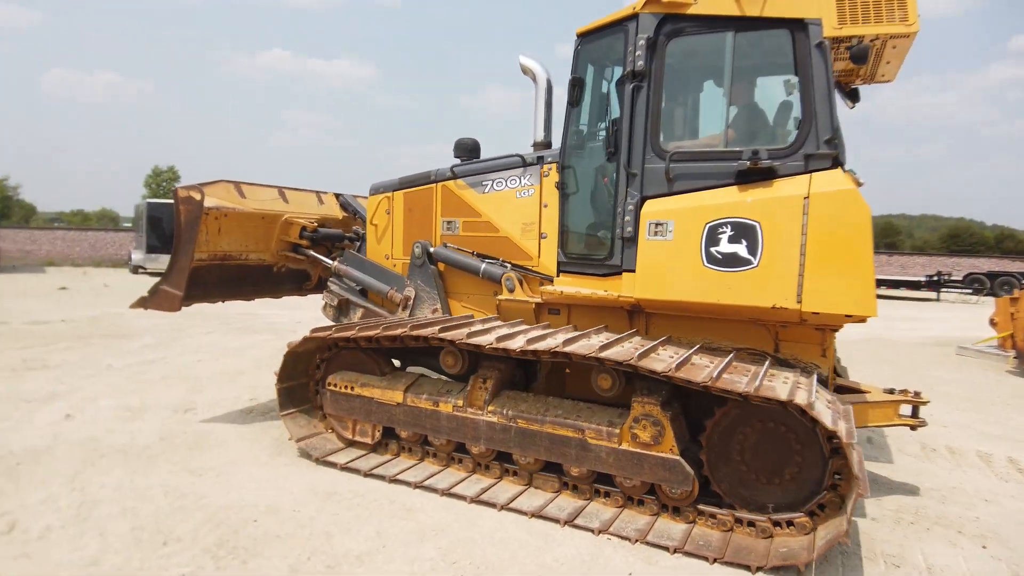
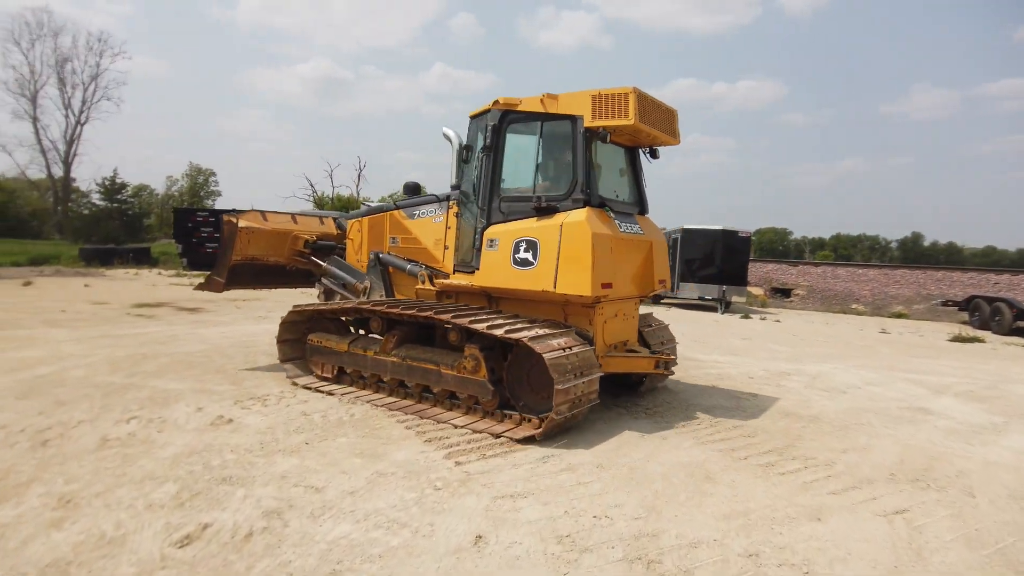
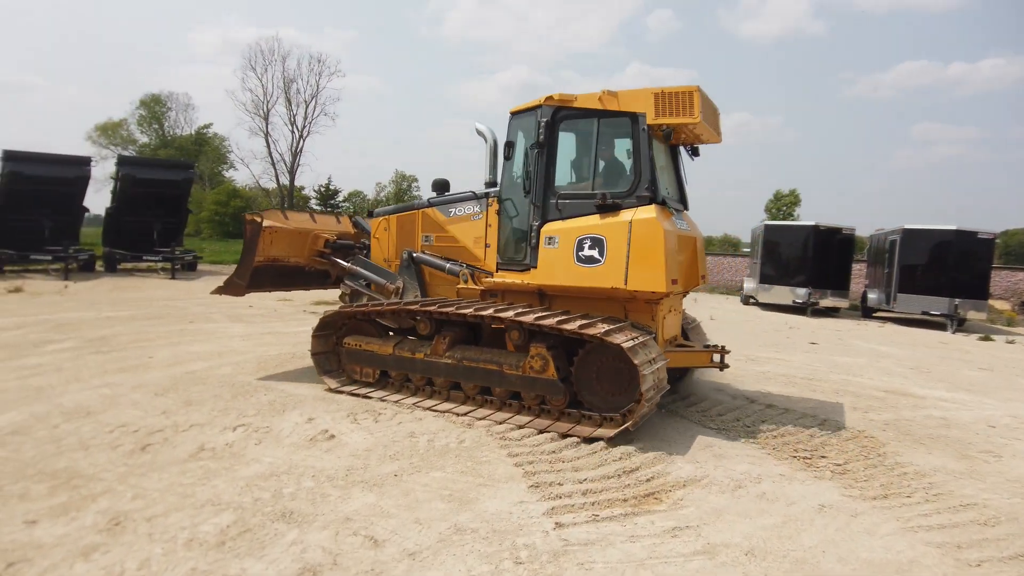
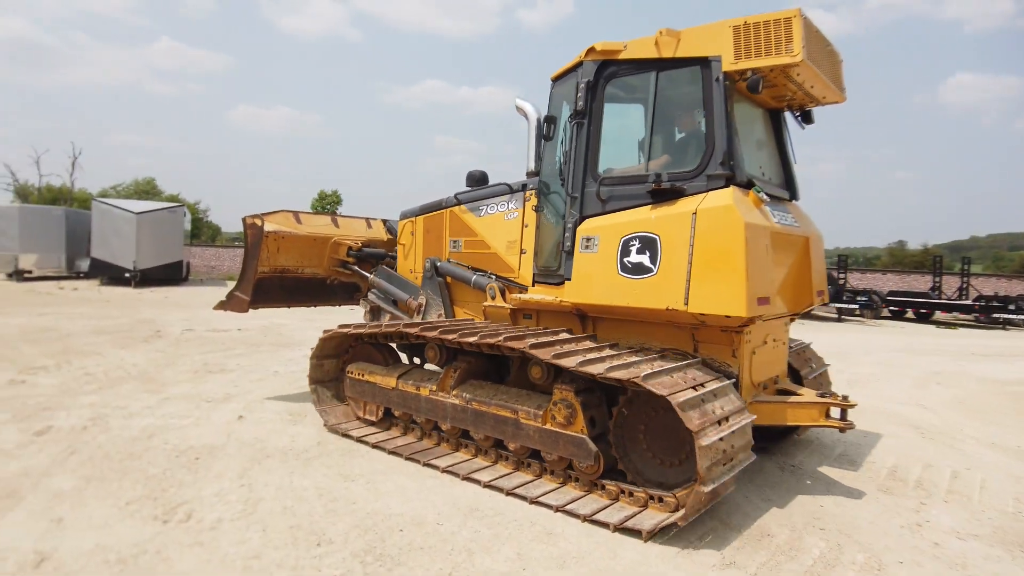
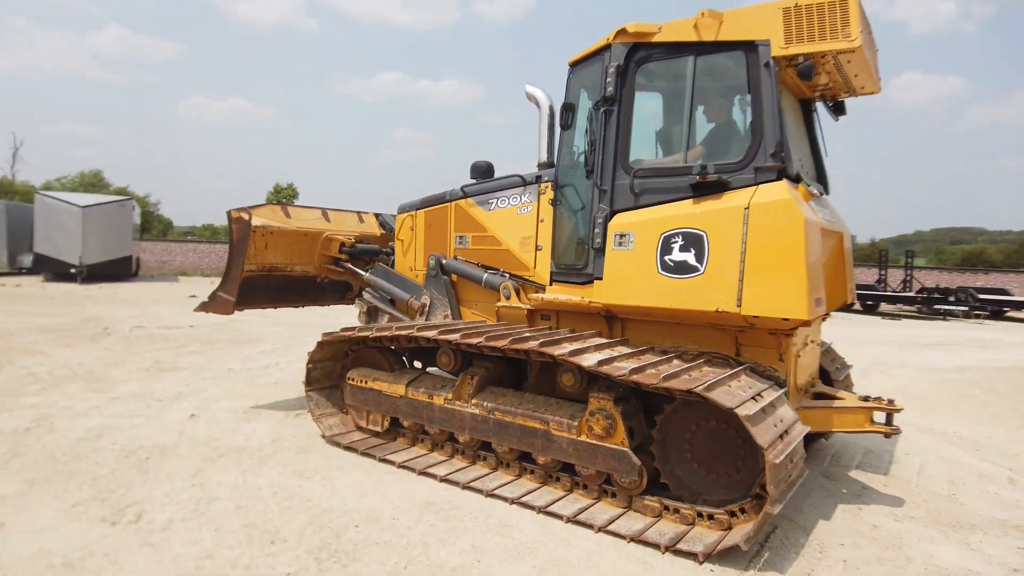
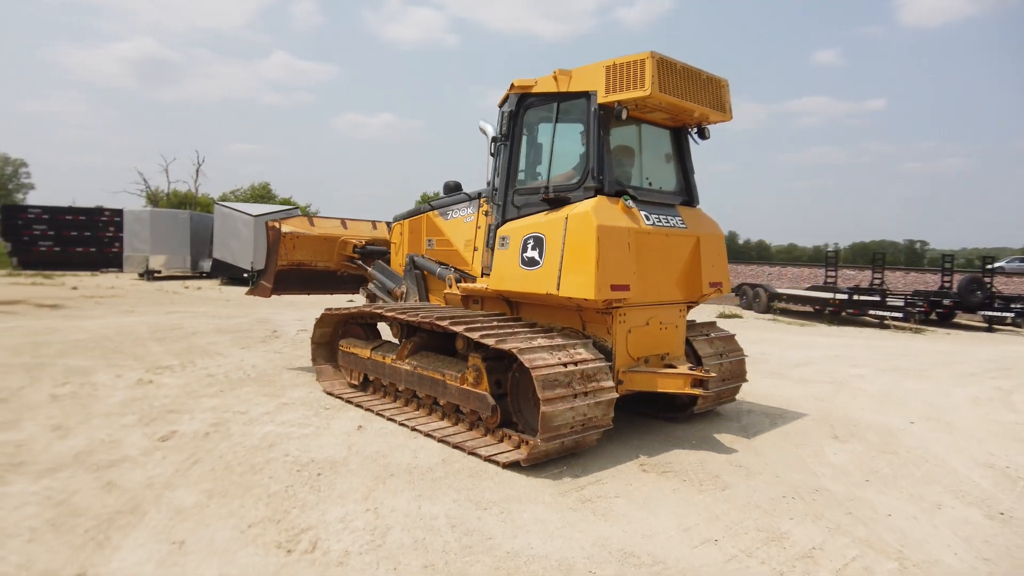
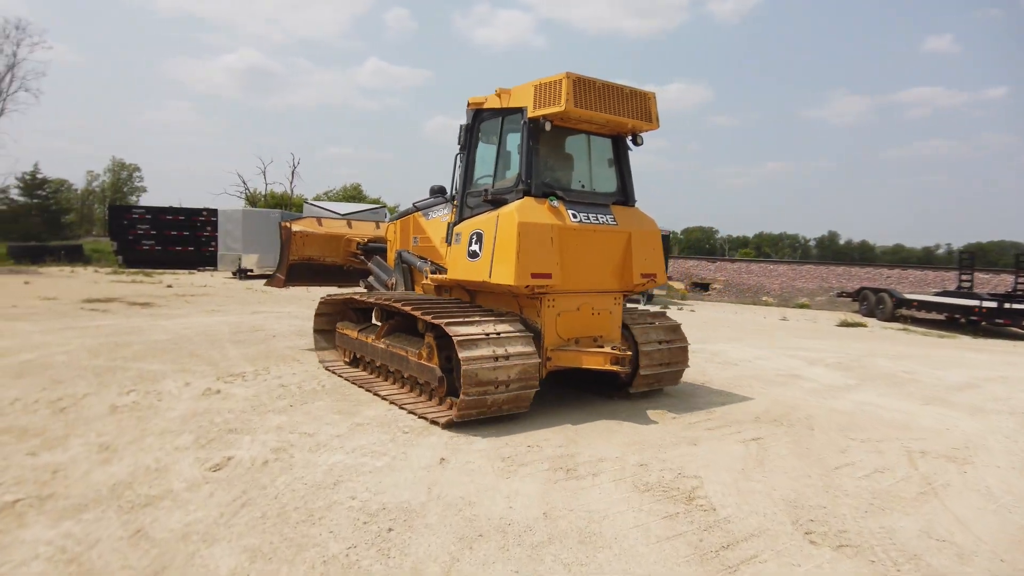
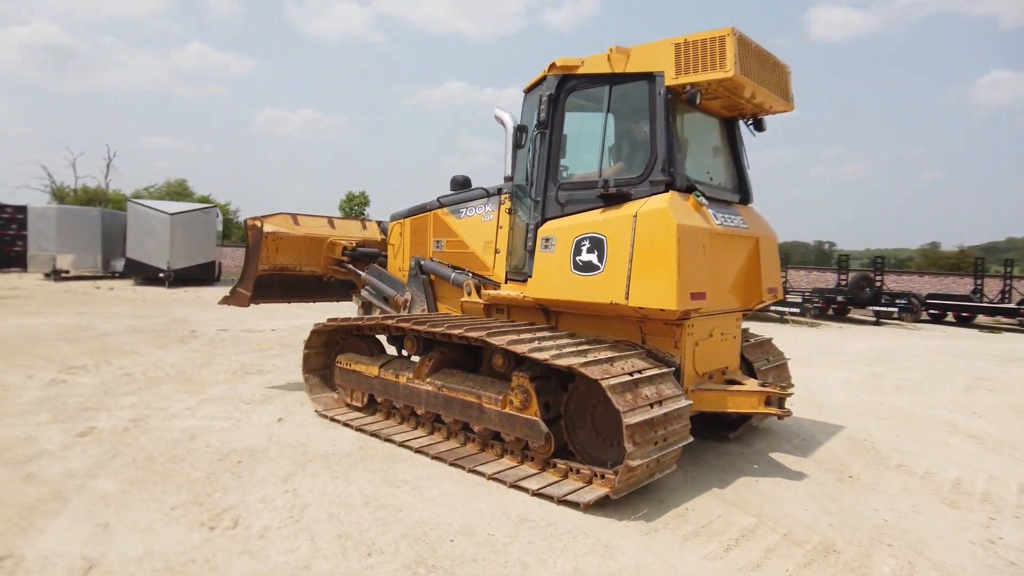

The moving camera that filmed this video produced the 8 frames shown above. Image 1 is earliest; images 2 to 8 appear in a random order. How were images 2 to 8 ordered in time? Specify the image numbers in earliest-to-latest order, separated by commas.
5, 4, 8, 6, 7, 2, 3
